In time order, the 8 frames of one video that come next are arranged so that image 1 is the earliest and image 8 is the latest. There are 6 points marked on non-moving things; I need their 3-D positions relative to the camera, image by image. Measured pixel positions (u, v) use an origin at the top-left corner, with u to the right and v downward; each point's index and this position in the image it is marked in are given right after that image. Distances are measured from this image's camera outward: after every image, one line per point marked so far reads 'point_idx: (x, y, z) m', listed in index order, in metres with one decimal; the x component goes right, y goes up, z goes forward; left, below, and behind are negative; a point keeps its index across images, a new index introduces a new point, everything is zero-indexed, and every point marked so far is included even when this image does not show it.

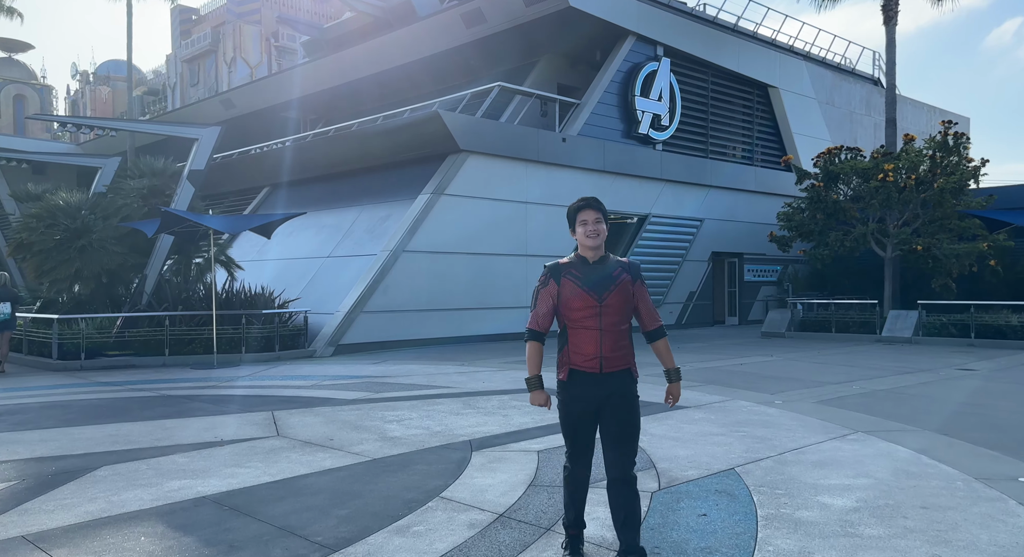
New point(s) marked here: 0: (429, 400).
0: (-1.1, -1.6, +9.9) m
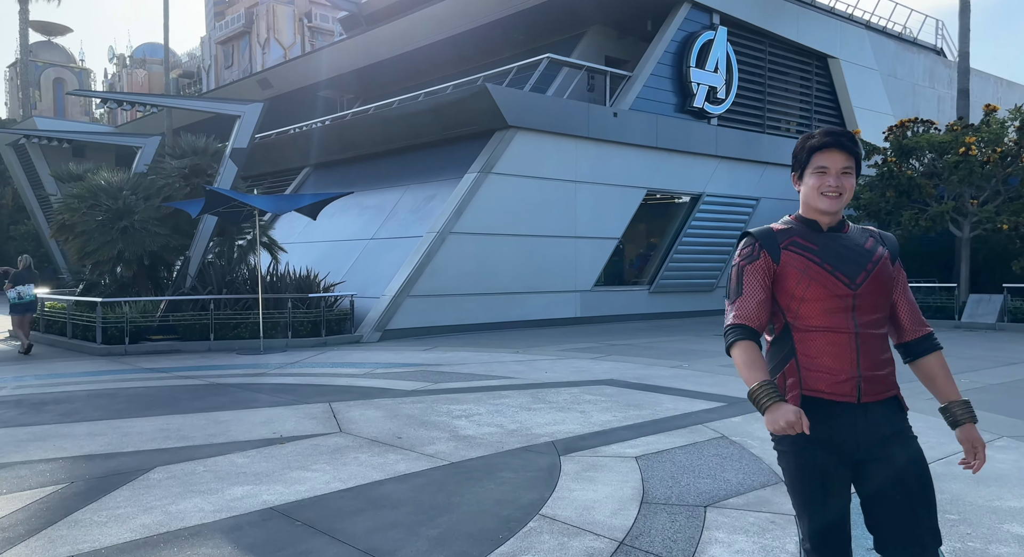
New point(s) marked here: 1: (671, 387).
0: (-0.2, -1.4, +9.2) m
1: (+2.0, -1.4, +9.6) m
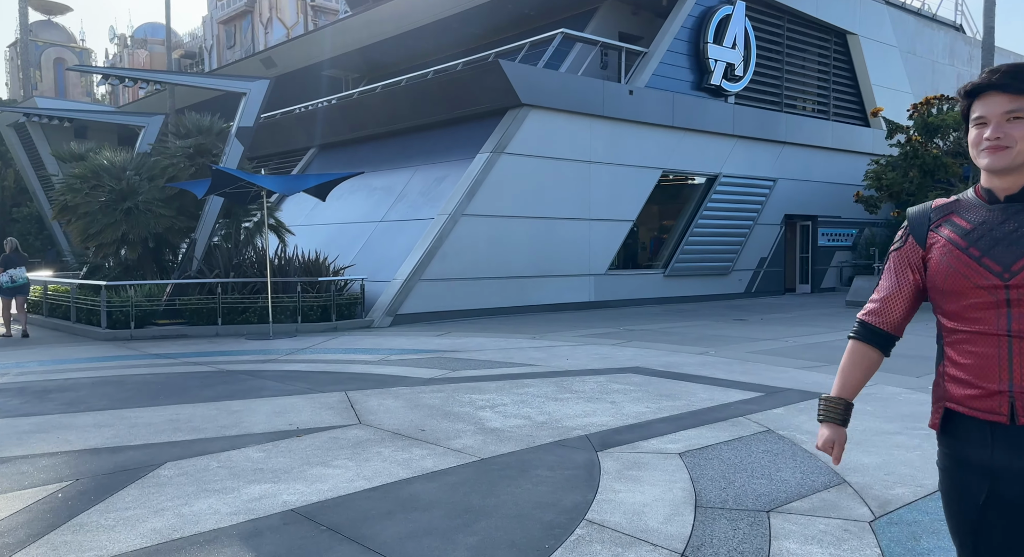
0: (+0.1, -1.2, +8.8) m
1: (+2.3, -1.2, +9.1) m
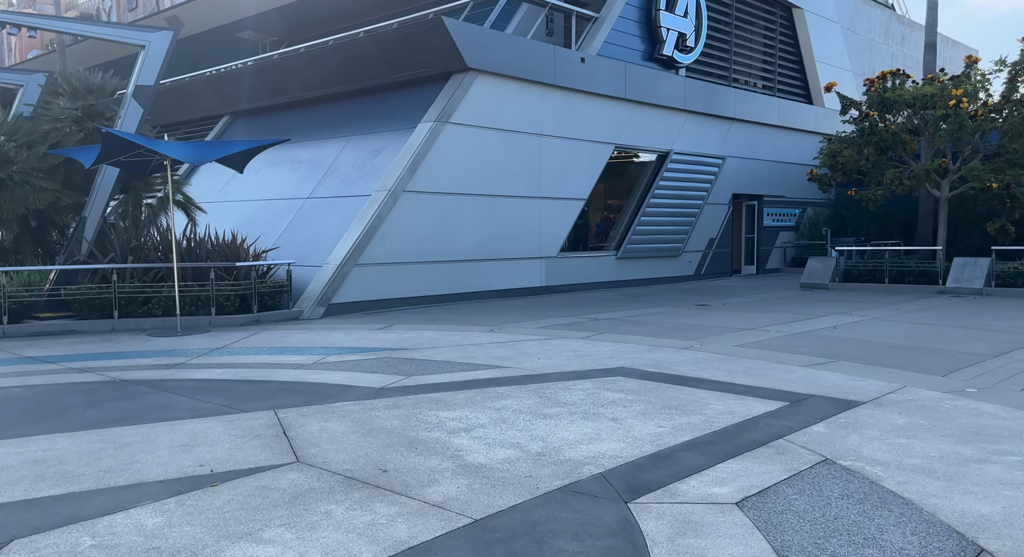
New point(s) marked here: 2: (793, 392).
0: (-0.2, -1.1, +7.2) m
1: (+2.0, -1.0, +7.8) m
2: (+2.7, -1.1, +7.3) m
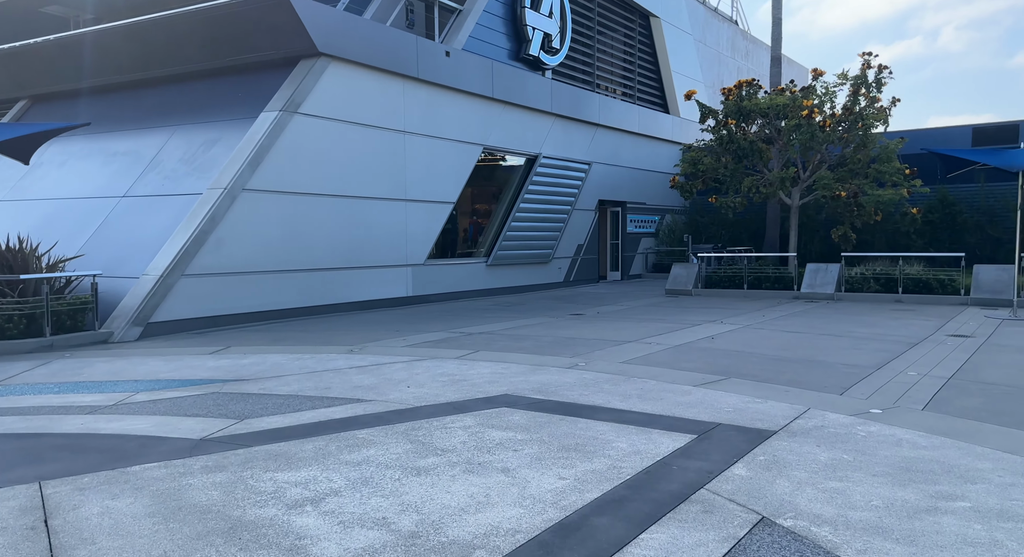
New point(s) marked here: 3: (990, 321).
0: (-1.3, -1.2, +5.8) m
1: (+0.8, -1.2, +6.8) m
2: (+1.6, -1.2, +6.4) m
3: (+9.6, -0.8, +15.2) m
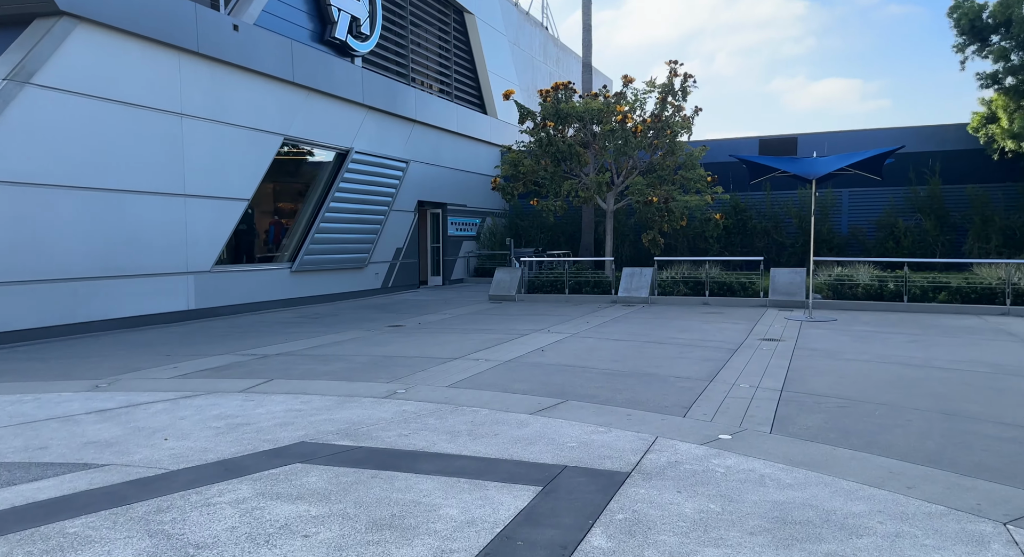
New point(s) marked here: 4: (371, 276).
0: (-2.5, -1.3, +4.1) m
1: (-0.7, -1.3, +5.5) m
2: (+0.2, -1.3, +5.3) m
3: (+5.9, -0.9, +15.7) m
4: (-3.7, +0.1, +19.3) m
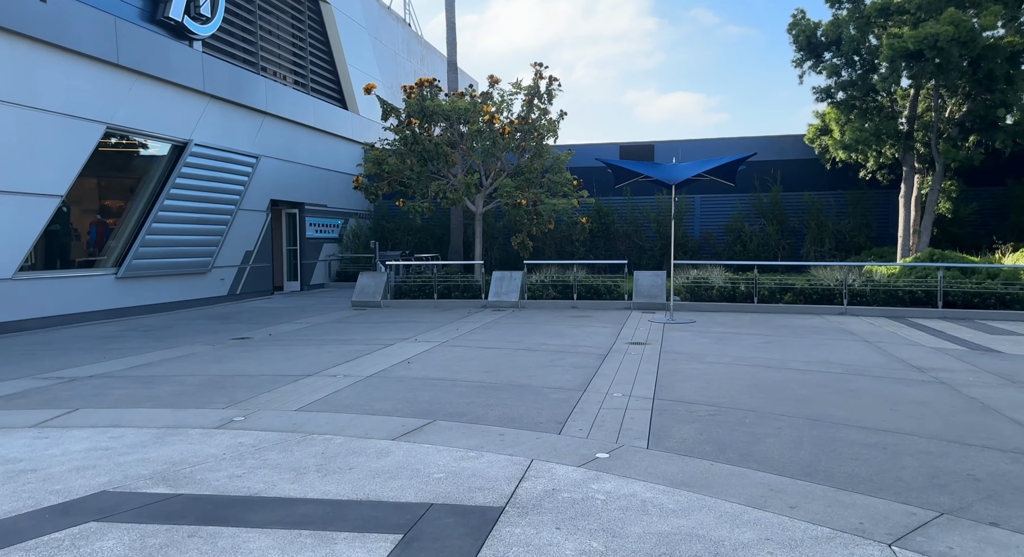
0: (-3.1, -1.4, +2.9) m
1: (-1.6, -1.3, +4.6) m
2: (-0.7, -1.4, +4.6) m
3: (+3.1, -1.0, +15.9) m
4: (-6.9, 0.0, +17.8) m
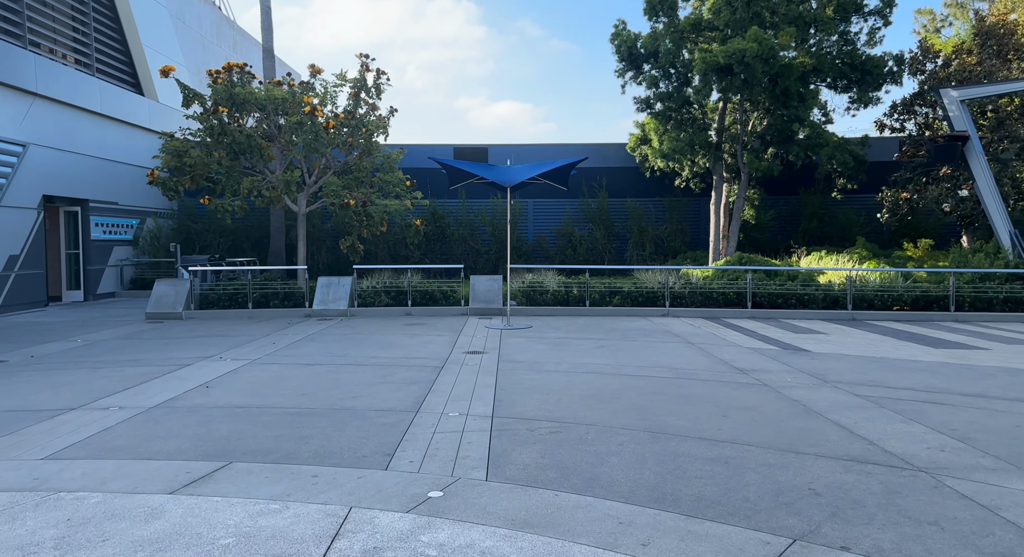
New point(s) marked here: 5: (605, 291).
0: (-3.6, -1.5, +1.4) m
1: (-2.5, -1.4, +3.4) m
2: (-1.6, -1.5, +3.6) m
3: (-0.4, -1.1, +15.3) m
4: (-10.6, -0.2, +15.0) m
5: (+2.3, -0.3, +17.5) m
